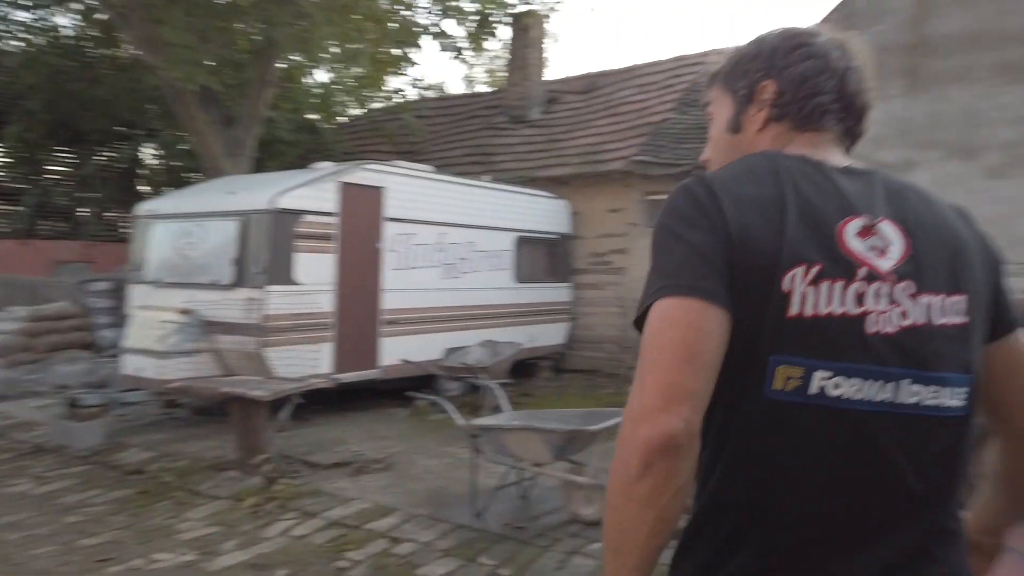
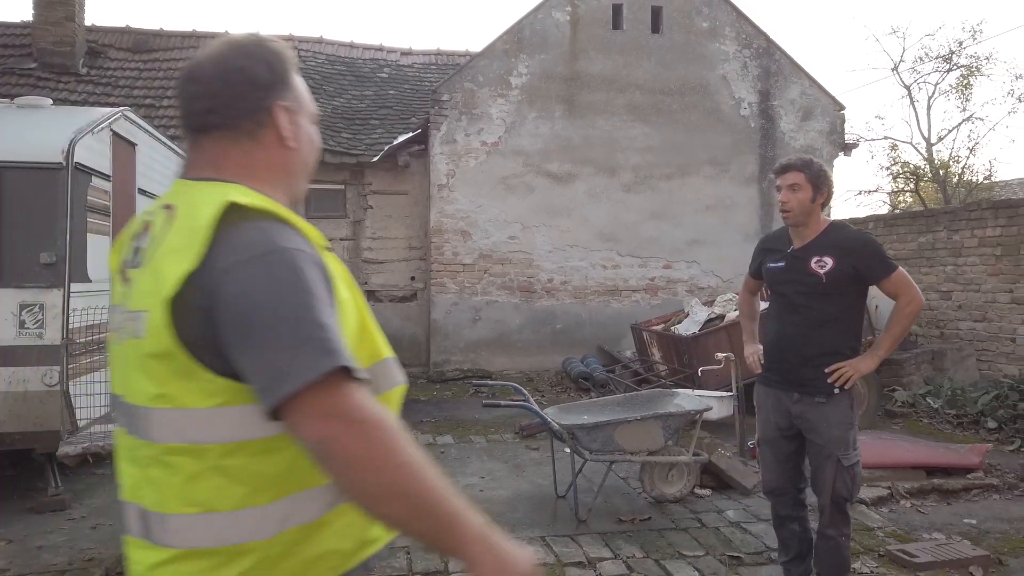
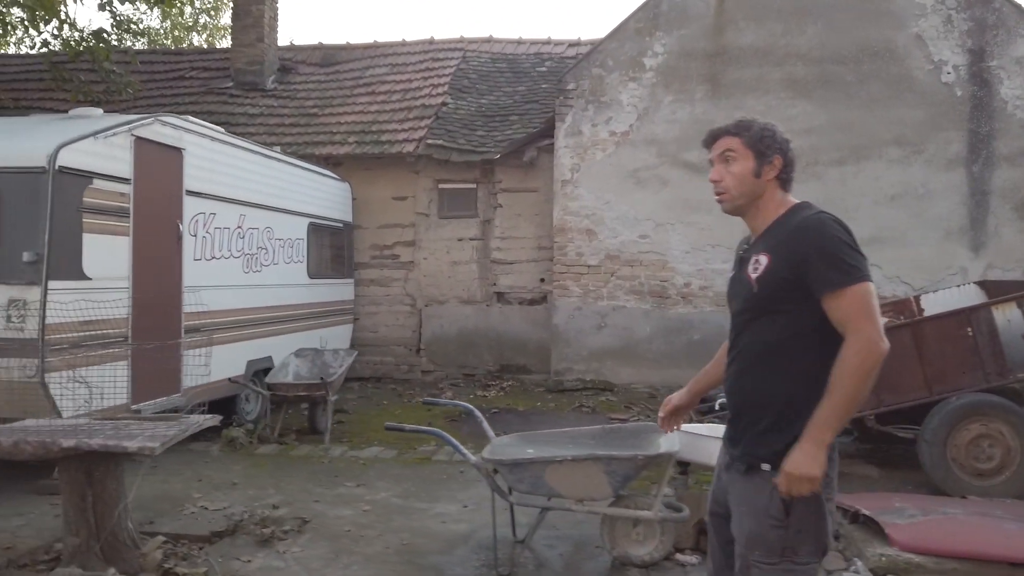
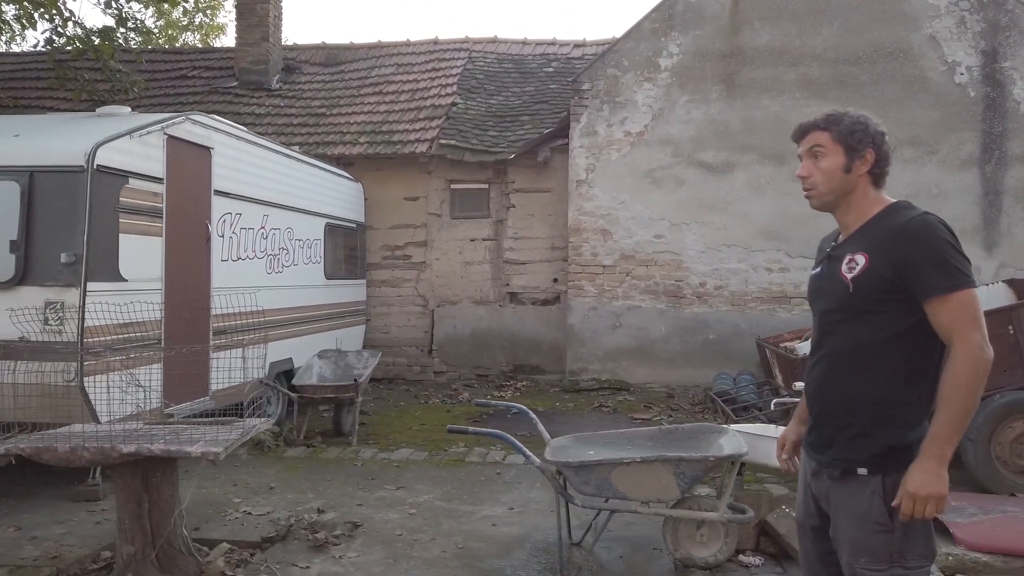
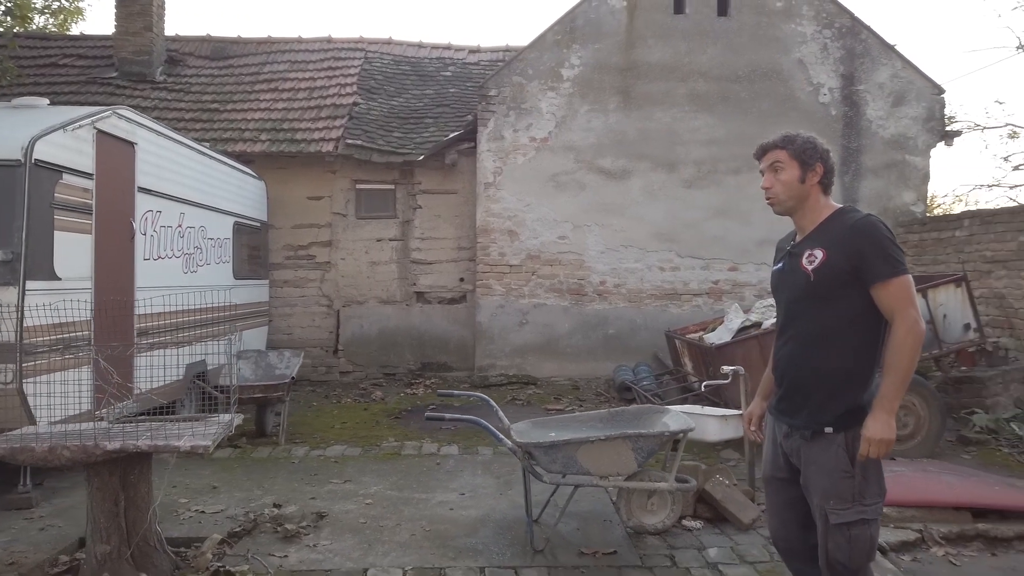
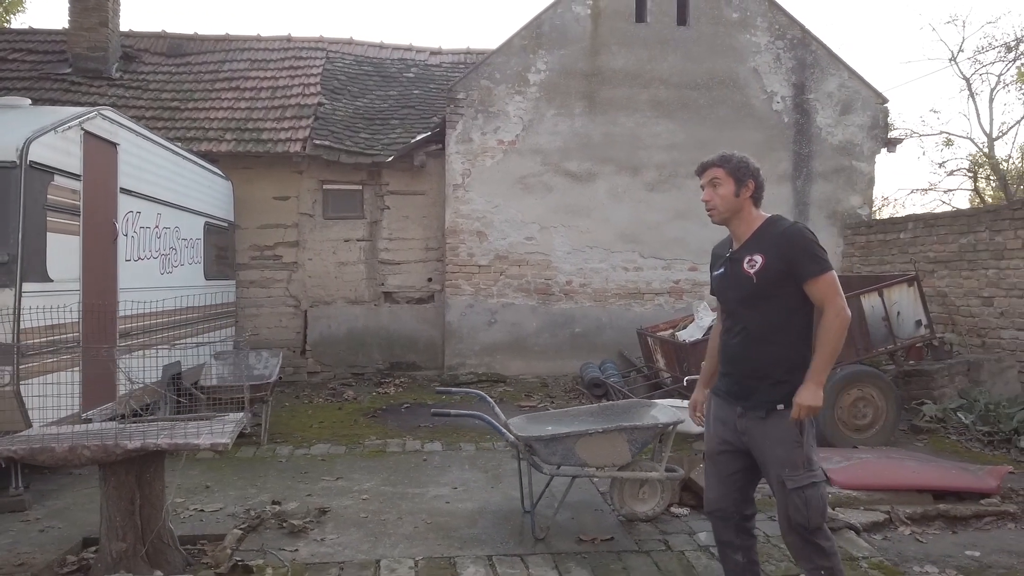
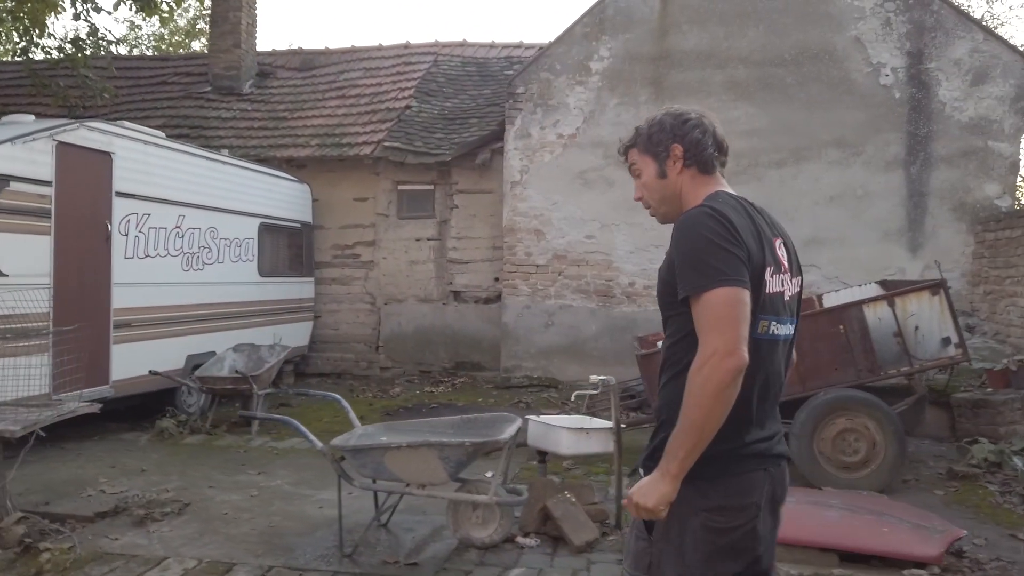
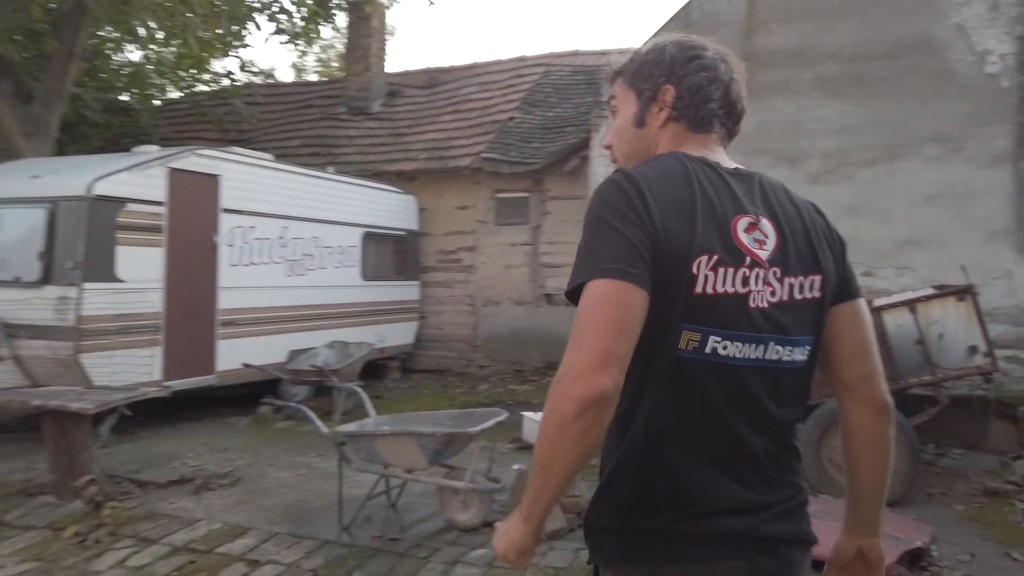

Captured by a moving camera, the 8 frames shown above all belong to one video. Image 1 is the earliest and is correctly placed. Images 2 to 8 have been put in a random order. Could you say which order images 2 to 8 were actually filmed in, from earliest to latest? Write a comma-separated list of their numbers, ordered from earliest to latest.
8, 7, 3, 4, 5, 6, 2
